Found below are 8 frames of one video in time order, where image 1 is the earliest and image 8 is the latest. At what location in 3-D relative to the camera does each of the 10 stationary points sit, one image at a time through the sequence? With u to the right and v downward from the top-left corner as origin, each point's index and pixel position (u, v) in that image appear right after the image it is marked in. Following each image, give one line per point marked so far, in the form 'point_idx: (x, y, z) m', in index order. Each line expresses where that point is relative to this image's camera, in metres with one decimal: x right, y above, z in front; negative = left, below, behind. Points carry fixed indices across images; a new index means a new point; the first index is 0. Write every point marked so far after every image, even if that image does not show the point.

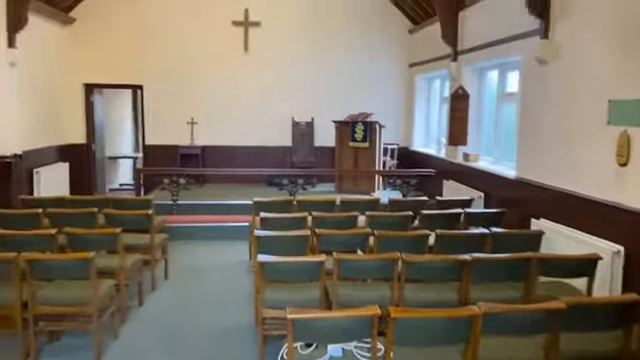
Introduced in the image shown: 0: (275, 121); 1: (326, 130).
0: (-0.8, +1.1, +10.0) m
1: (+0.1, +0.9, +10.1) m
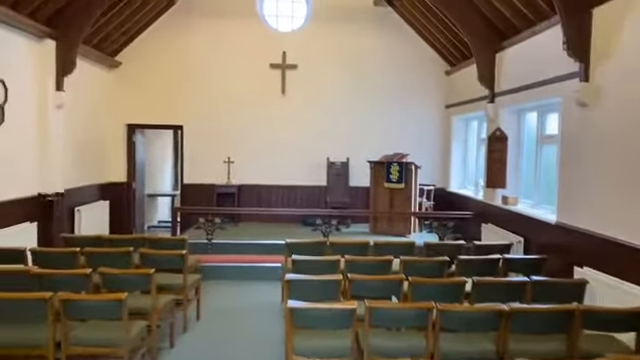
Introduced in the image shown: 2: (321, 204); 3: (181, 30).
0: (-0.2, +0.3, +10.0) m
1: (+0.8, +0.2, +10.0) m
2: (0.0, -0.5, +10.1) m
3: (-2.5, +2.7, +9.8) m
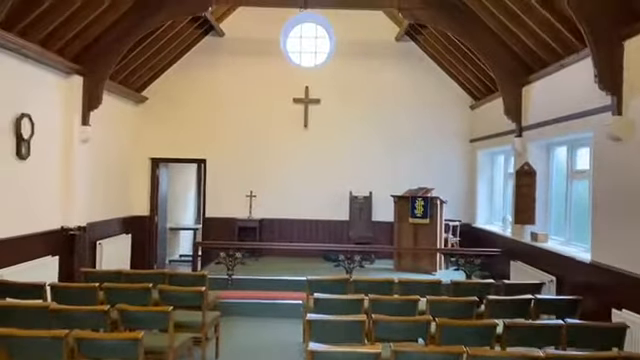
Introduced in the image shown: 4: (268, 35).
0: (+0.2, -0.3, +9.9) m
1: (+1.2, -0.5, +9.9) m
2: (+0.4, -1.1, +9.9) m
3: (-2.1, +2.1, +9.9) m
4: (-1.0, +2.7, +9.9) m
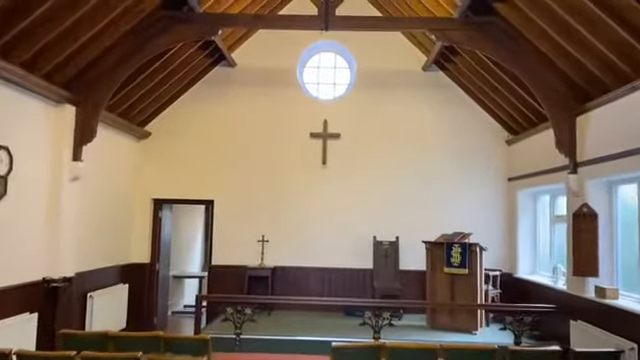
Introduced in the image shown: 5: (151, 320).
0: (+0.6, -1.0, +8.9) m
1: (+1.5, -1.2, +8.8) m
2: (+0.8, -1.8, +8.8) m
3: (-1.8, +1.4, +9.1) m
4: (-0.6, +1.9, +9.1) m
5: (-2.8, -2.3, +9.0) m
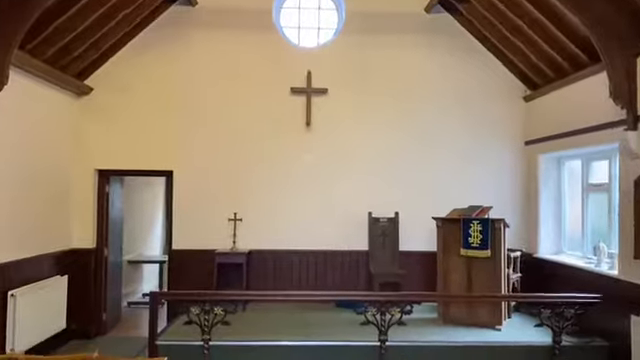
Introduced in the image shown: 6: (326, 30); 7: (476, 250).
0: (+0.4, -0.5, +7.4) m
1: (+1.3, -0.7, +7.4) m
2: (+0.6, -1.3, +7.4) m
3: (-2.0, +1.9, +7.4) m
4: (-0.9, +2.4, +7.4) m
5: (-3.0, -1.9, +7.4) m
6: (+0.1, +2.1, +7.5) m
7: (+1.7, -0.8, +6.0) m
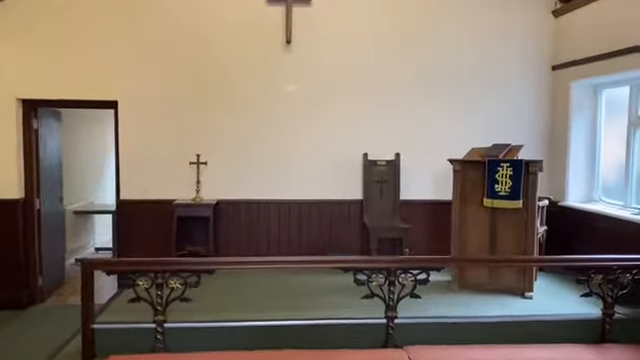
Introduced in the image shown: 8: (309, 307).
0: (+0.2, +0.2, +6.1) m
1: (+1.1, +0.1, +6.1) m
2: (+0.4, -0.6, +6.1) m
3: (-2.2, +2.6, +5.7) m
4: (-1.1, +3.1, +5.7) m
5: (-3.2, -1.1, +6.0) m
6: (-0.1, +2.9, +5.9) m
7: (+1.6, -0.2, +4.8) m
8: (-0.1, -1.0, +4.5) m
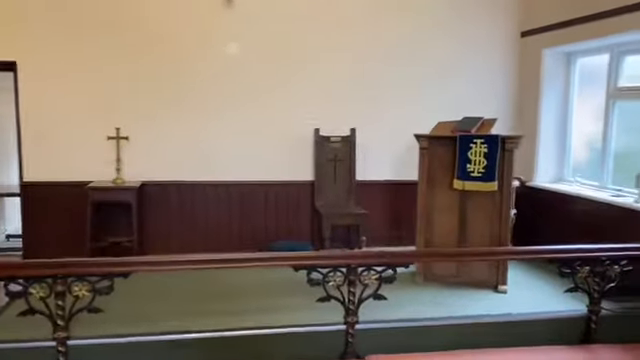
0: (-0.4, +0.4, +5.3) m
1: (+0.6, +0.3, +5.4) m
2: (-0.2, -0.4, +5.4) m
3: (-2.7, +2.8, +4.5) m
4: (-1.6, +3.3, +4.7) m
5: (-3.7, -0.9, +4.9) m
6: (-0.6, +3.1, +5.0) m
7: (+1.2, 0.0, +4.1) m
8: (-0.5, -0.9, +3.7) m
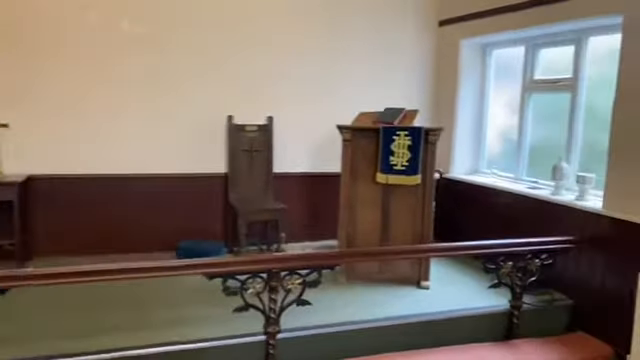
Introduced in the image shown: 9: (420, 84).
0: (-1.2, +0.5, +4.8) m
1: (-0.3, +0.4, +5.1) m
2: (-1.0, -0.3, +5.0) m
3: (-3.3, +2.8, +3.6) m
4: (-2.2, +3.4, +3.9) m
5: (-4.4, -0.9, +4.0) m
6: (-1.3, +3.1, +4.4) m
7: (+0.6, 0.0, +4.0) m
8: (-1.0, -0.9, +3.3) m
9: (+1.0, +1.0, +5.5) m
